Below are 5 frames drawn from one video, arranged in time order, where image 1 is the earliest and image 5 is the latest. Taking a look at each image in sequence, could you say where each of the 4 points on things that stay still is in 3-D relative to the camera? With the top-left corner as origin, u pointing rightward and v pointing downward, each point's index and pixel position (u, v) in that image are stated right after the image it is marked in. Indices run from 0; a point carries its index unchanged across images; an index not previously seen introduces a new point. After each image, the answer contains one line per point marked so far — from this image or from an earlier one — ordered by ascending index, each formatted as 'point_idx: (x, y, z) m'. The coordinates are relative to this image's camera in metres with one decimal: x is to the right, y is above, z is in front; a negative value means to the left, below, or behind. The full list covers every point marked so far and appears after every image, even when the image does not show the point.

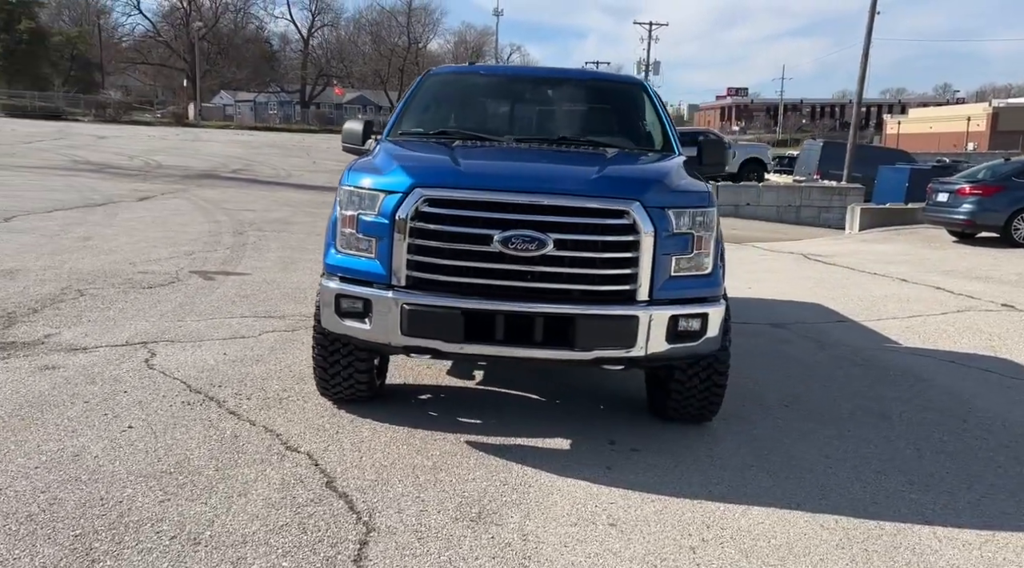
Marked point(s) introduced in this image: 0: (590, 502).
0: (+0.3, -0.9, +3.9) m
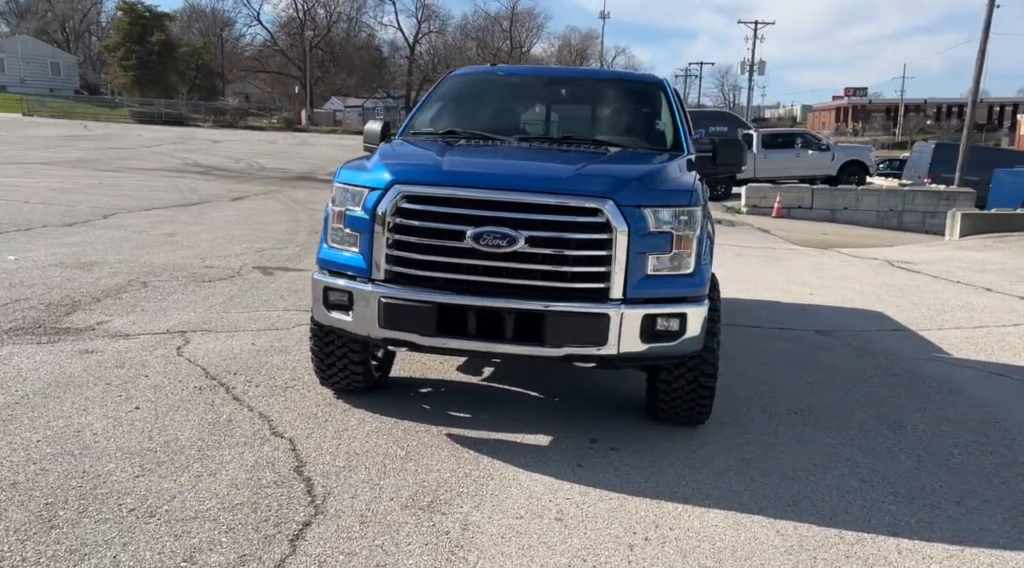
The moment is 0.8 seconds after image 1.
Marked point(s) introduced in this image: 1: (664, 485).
0: (+0.1, -0.9, +4.0) m
1: (+0.7, -0.9, +4.2) m
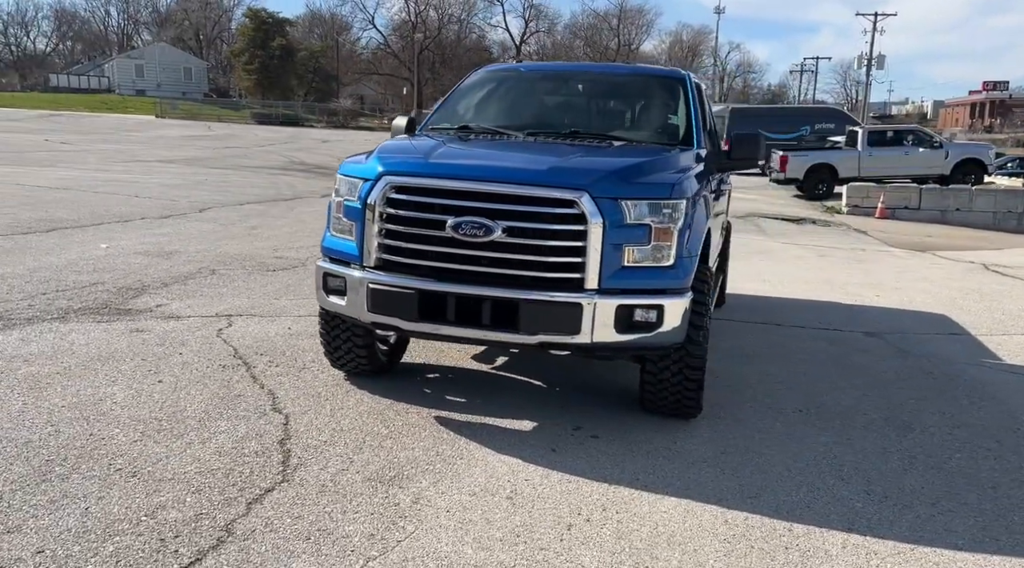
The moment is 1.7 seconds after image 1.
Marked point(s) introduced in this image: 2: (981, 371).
0: (0.0, -0.9, +4.1) m
1: (+0.5, -0.9, +4.3) m
2: (+3.3, -0.6, +6.5) m
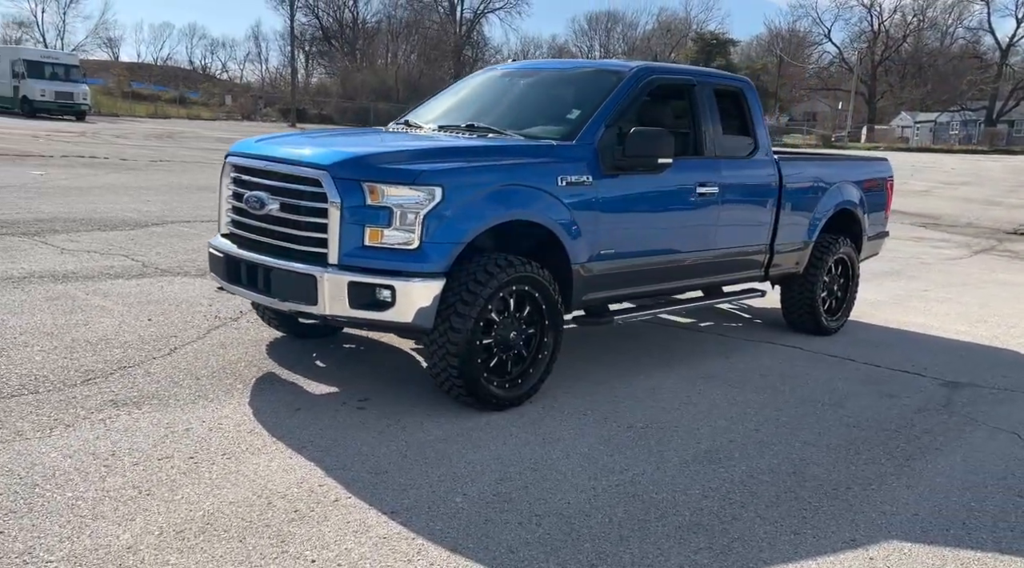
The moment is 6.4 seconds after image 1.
0: (-1.5, -0.7, +4.7) m
1: (-1.0, -0.8, +4.5) m
2: (+2.6, -0.8, +4.9) m
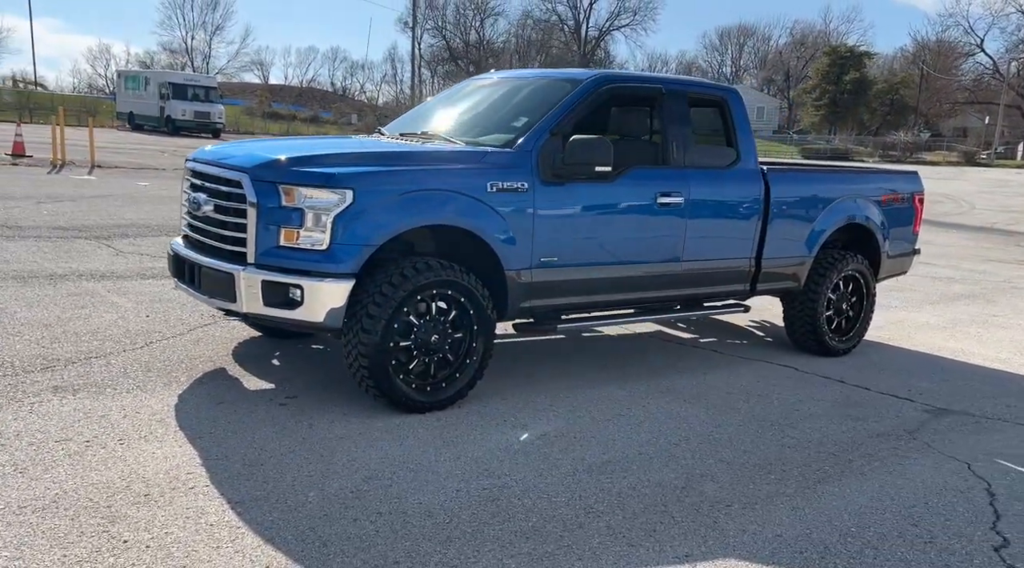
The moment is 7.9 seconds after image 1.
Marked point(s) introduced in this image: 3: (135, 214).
0: (-2.0, -0.7, +4.9) m
1: (-1.5, -0.7, +4.7) m
2: (+2.1, -0.9, +4.5) m
3: (-5.0, +0.9, +12.3) m
